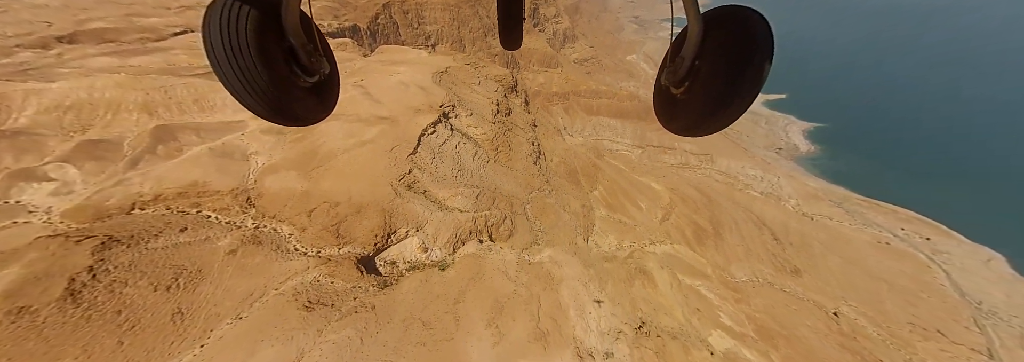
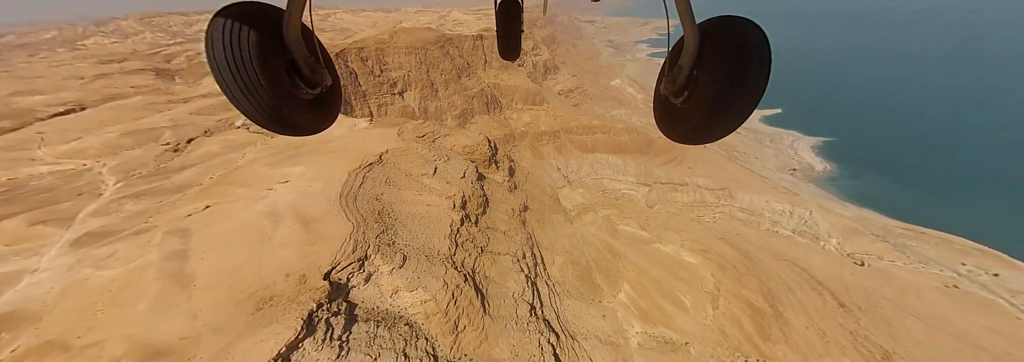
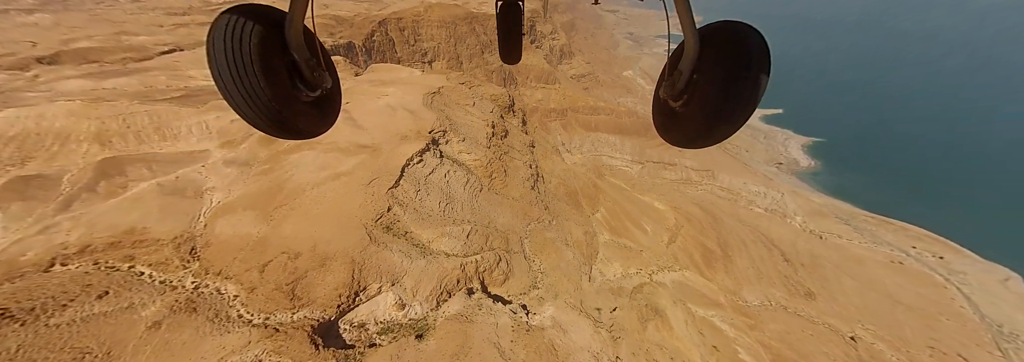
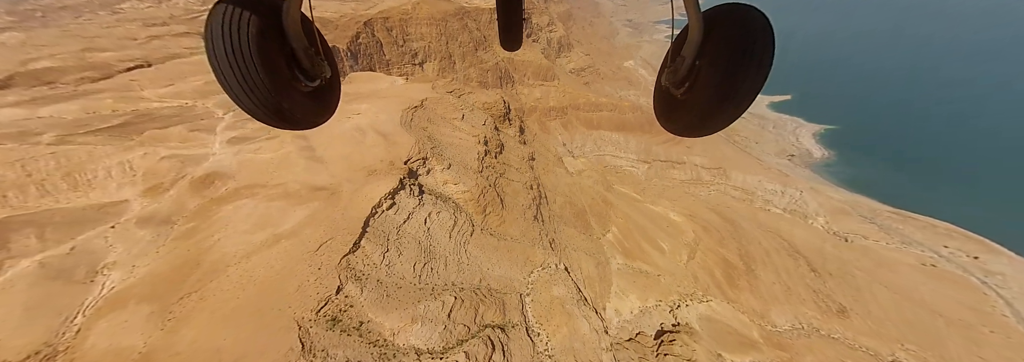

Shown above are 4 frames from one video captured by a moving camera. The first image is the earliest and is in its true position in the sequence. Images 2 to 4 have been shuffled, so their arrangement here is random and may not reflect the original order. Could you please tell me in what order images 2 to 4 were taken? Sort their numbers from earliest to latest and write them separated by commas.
3, 4, 2
